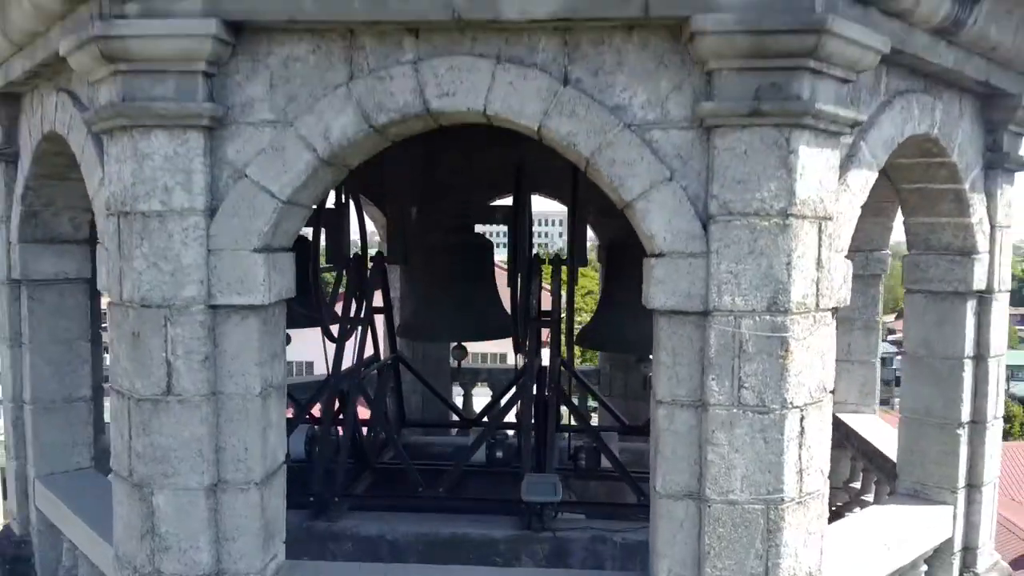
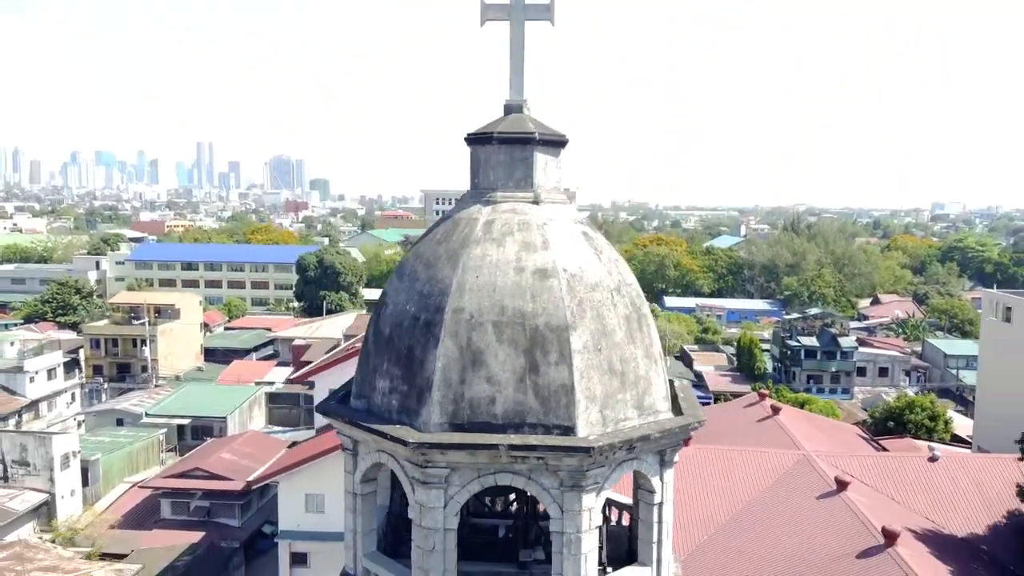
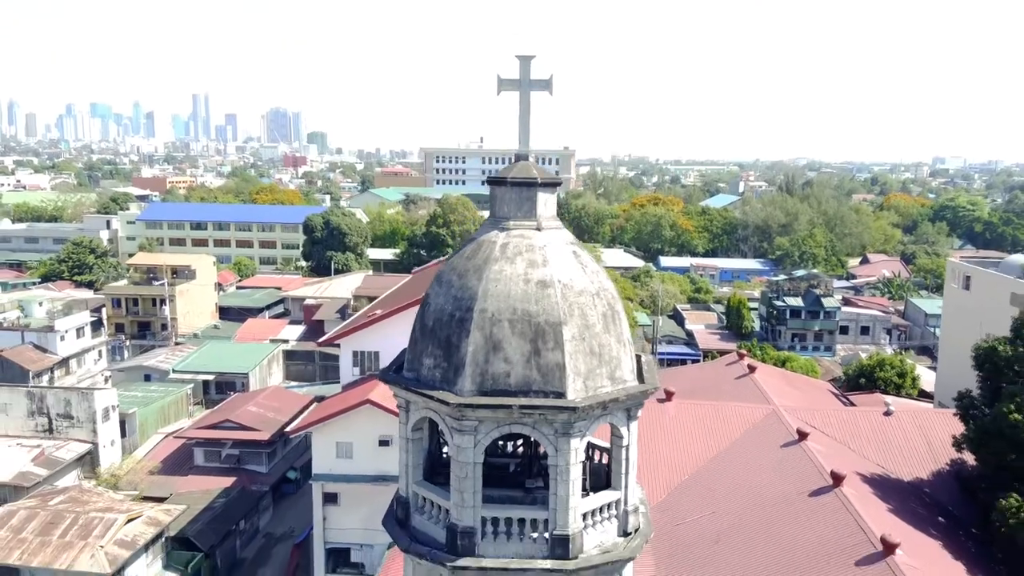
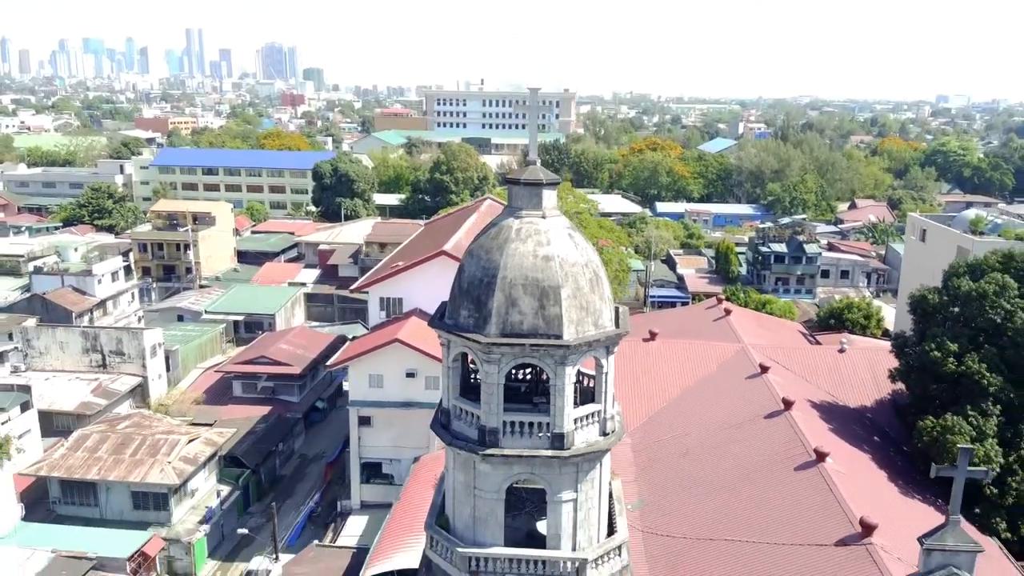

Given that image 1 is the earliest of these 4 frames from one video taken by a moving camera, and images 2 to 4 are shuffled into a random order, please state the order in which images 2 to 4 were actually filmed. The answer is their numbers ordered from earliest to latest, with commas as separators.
2, 3, 4
